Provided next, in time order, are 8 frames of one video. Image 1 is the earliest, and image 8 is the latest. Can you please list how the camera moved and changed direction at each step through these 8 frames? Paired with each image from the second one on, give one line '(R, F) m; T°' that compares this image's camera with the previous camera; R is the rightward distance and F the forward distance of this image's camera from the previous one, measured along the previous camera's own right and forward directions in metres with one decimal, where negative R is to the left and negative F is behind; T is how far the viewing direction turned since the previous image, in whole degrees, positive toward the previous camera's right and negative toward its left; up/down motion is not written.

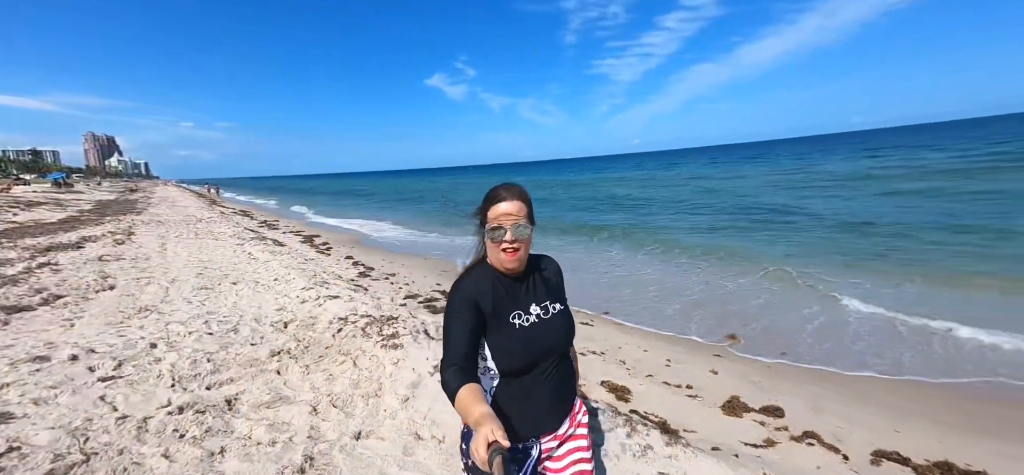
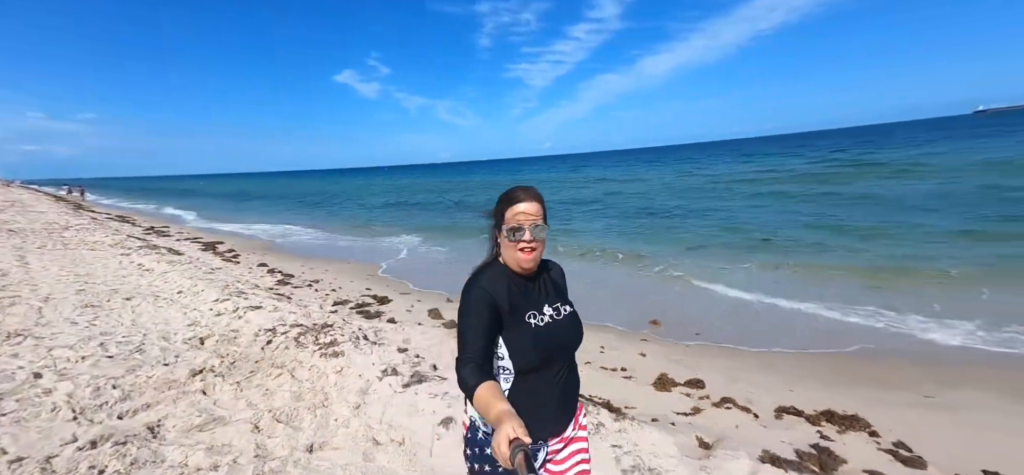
(-0.4, -0.1) m; +11°
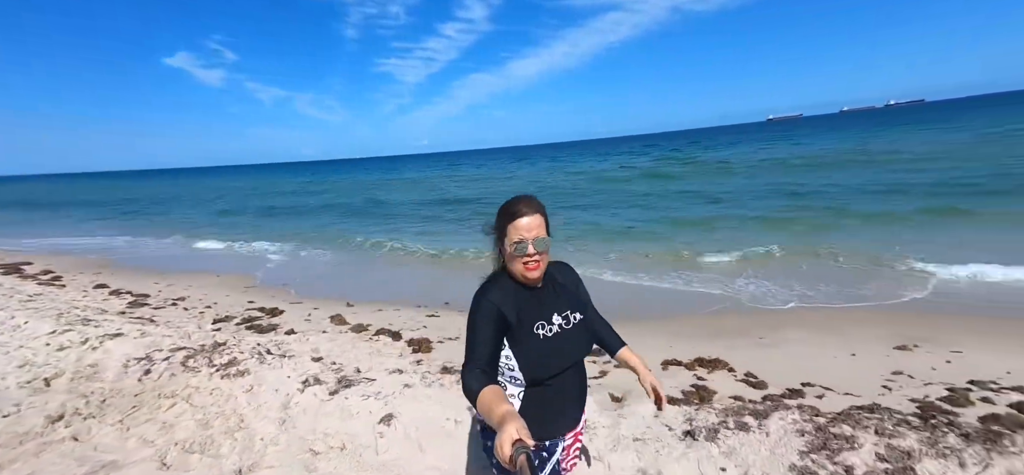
(-0.6, -0.2) m; +17°
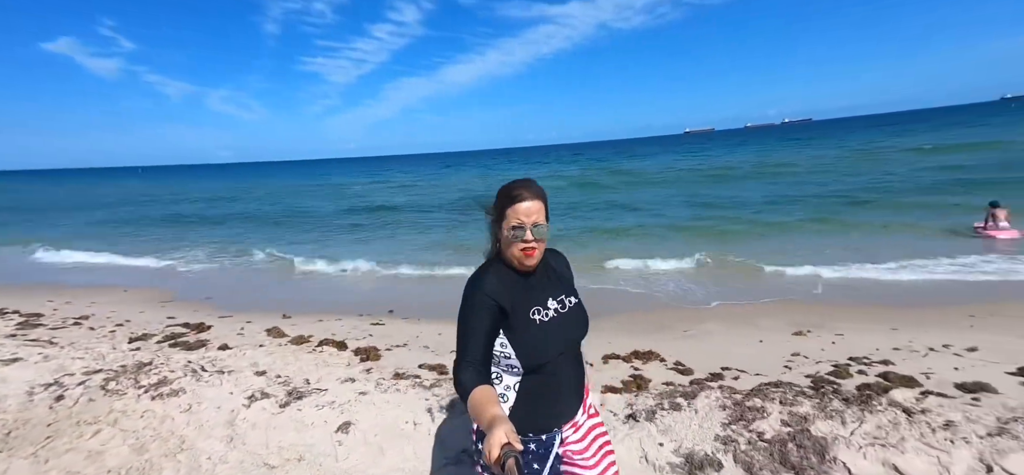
(-0.2, -0.2) m; +9°
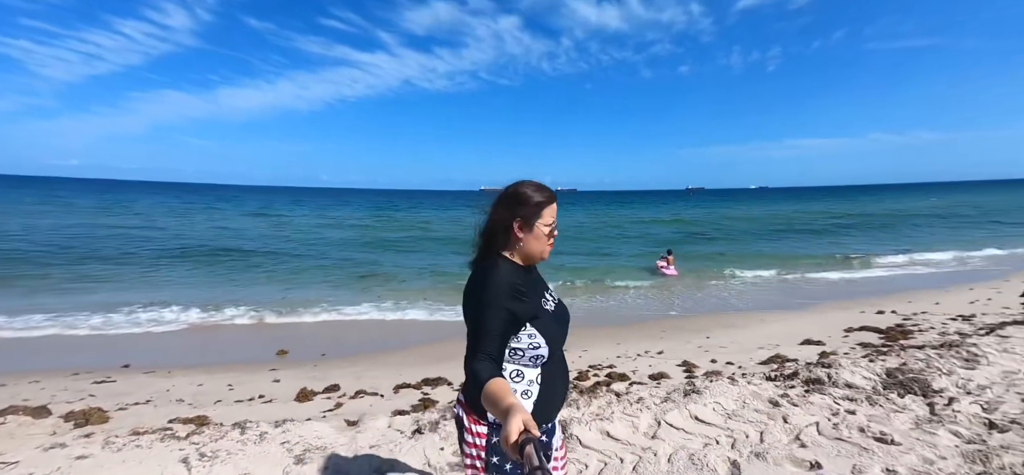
(0.0, -0.4) m; +26°
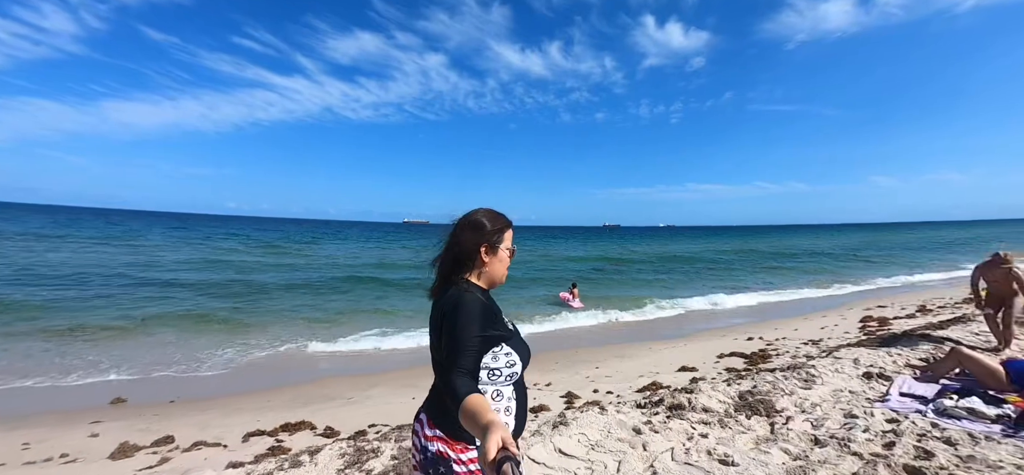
(+0.7, +0.1) m; +10°
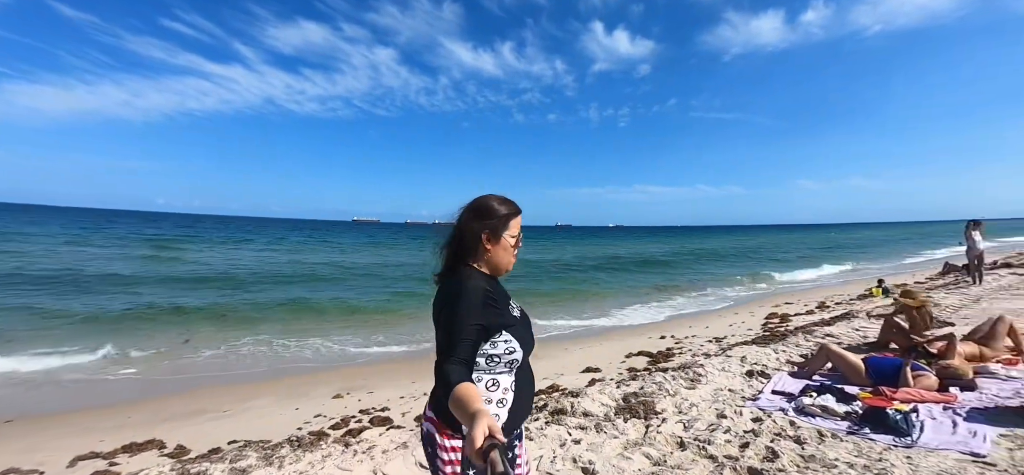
(+1.0, +0.2) m; +6°
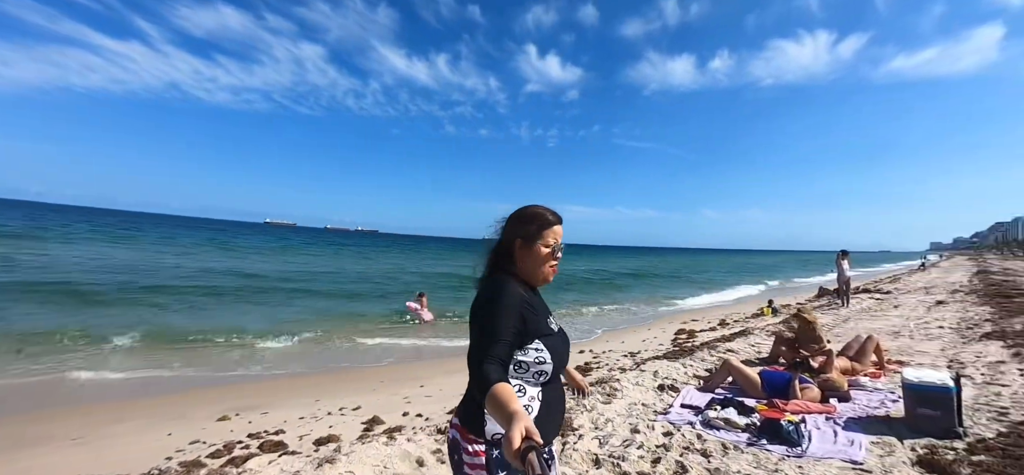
(+0.1, +0.2) m; +10°
